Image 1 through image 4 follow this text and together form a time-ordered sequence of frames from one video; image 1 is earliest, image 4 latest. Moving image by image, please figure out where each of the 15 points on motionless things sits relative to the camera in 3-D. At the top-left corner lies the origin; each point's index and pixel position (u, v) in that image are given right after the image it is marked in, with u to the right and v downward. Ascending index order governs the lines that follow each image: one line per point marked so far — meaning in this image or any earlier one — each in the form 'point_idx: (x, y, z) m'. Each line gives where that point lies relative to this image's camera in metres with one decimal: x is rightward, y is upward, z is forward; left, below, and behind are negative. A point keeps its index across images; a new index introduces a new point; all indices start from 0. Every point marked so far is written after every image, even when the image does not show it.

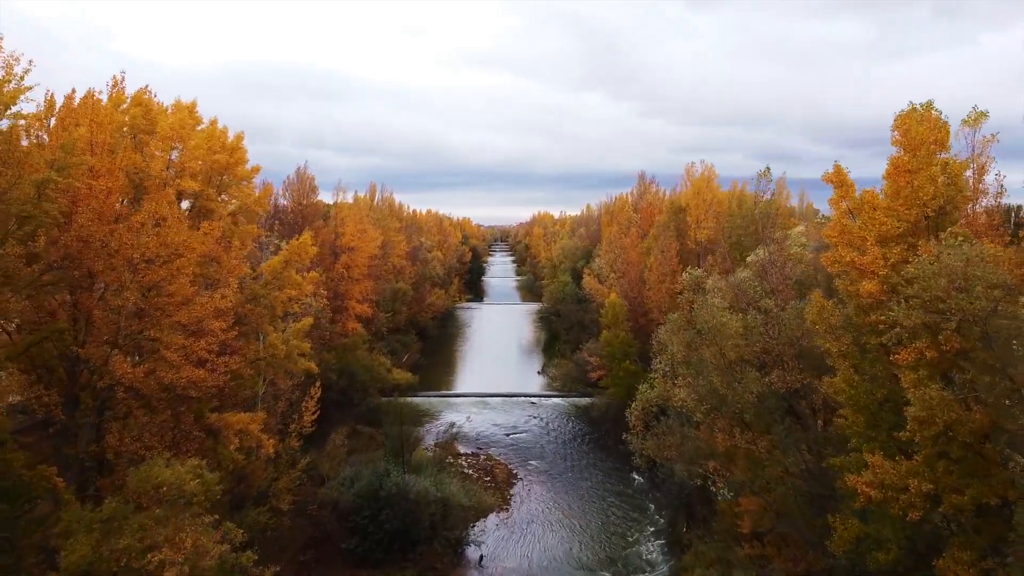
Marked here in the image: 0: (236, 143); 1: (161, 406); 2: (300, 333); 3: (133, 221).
0: (-7.1, +3.7, +14.1) m
1: (-6.6, -2.2, +10.4) m
2: (-6.4, -1.4, +16.7) m
3: (-6.7, +1.2, +9.8) m
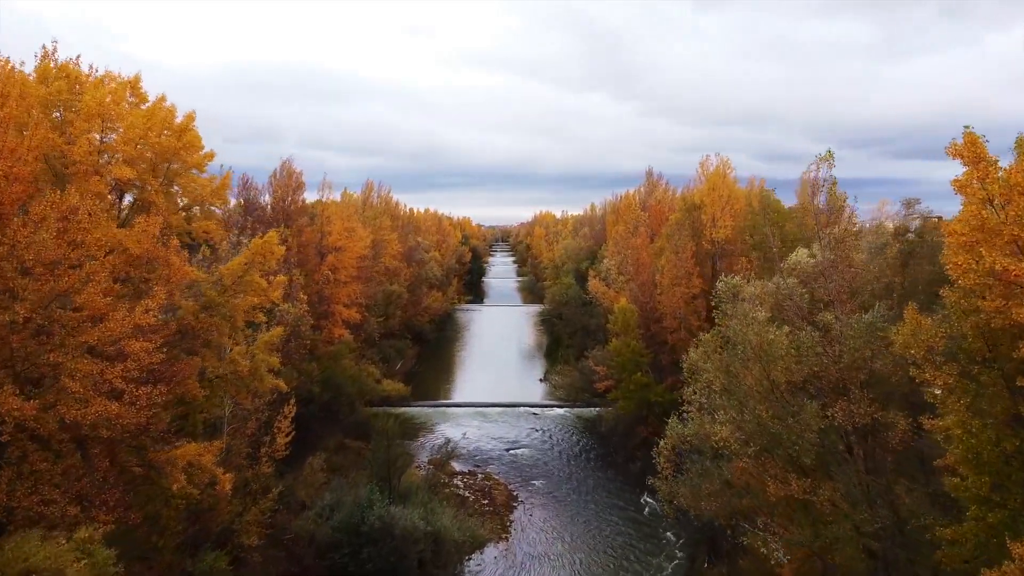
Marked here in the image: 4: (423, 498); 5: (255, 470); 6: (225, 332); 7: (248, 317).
0: (-7.1, +3.6, +12.0) m
1: (-6.6, -2.4, +8.3) m
2: (-6.4, -1.5, +14.6) m
3: (-6.7, +1.0, +7.7) m
4: (-2.9, -6.9, +18.2) m
5: (-7.4, -5.2, +15.9) m
6: (-6.4, -1.0, +12.3) m
7: (-6.5, -0.7, +13.7) m
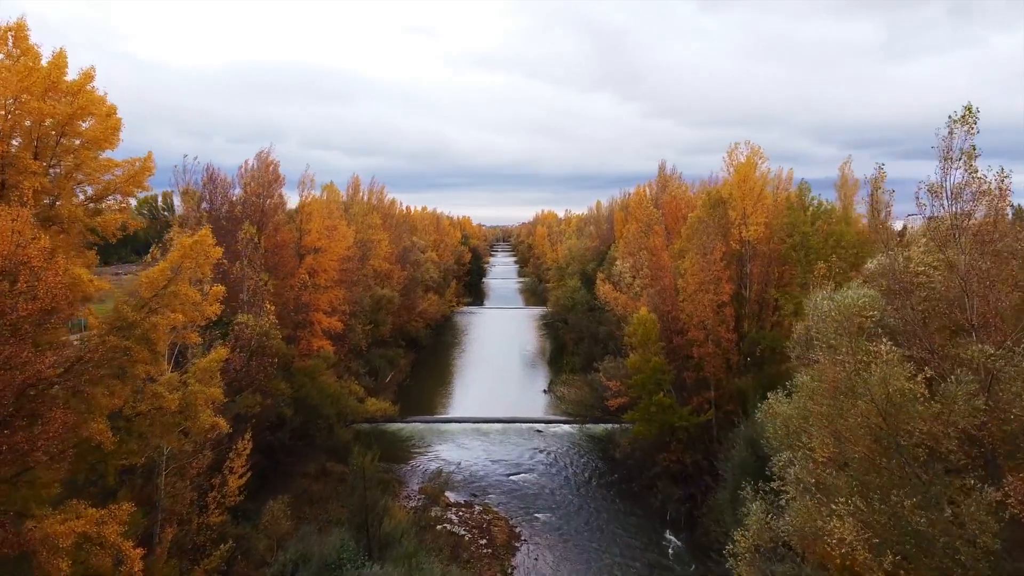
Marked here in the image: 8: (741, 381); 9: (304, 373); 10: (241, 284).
0: (-7.0, +3.3, +9.1) m
1: (-6.6, -2.6, +5.4) m
2: (-6.3, -1.8, +11.7) m
3: (-6.6, +0.8, +4.7) m
4: (-2.9, -7.1, +15.3) m
5: (-7.3, -5.4, +12.9) m
6: (-6.3, -1.2, +9.4) m
7: (-6.5, -1.0, +10.8) m
8: (+8.0, -3.3, +19.5) m
9: (-7.5, -3.0, +20.0) m
10: (-8.3, +0.1, +17.1) m
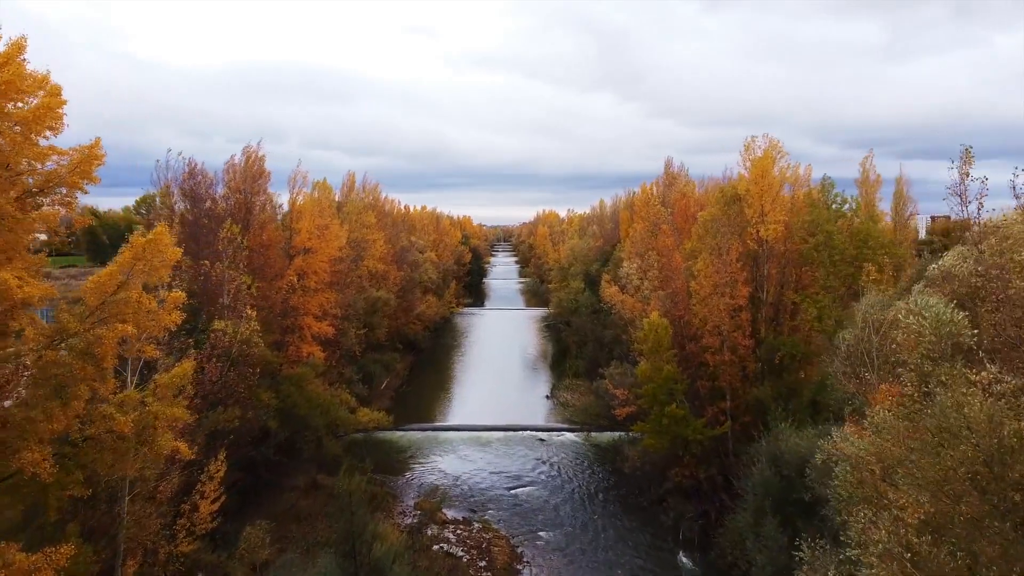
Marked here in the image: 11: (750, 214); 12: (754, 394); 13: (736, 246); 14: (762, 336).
0: (-7.0, +3.2, +7.8) m
1: (-6.6, -2.7, +4.1) m
2: (-6.3, -1.9, +10.3) m
3: (-6.6, +0.7, +3.4) m
4: (-2.8, -7.2, +14.0) m
5: (-7.3, -5.5, +11.6) m
6: (-6.3, -1.3, +8.1) m
7: (-6.4, -1.1, +9.5) m
8: (+8.1, -3.4, +18.2) m
9: (-7.4, -3.1, +18.7) m
10: (-8.3, 0.0, +15.8) m
11: (+8.5, +2.6, +19.9) m
12: (+7.9, -3.5, +18.2) m
13: (+7.6, +1.4, +18.9) m
14: (+8.8, -1.7, +19.4) m
